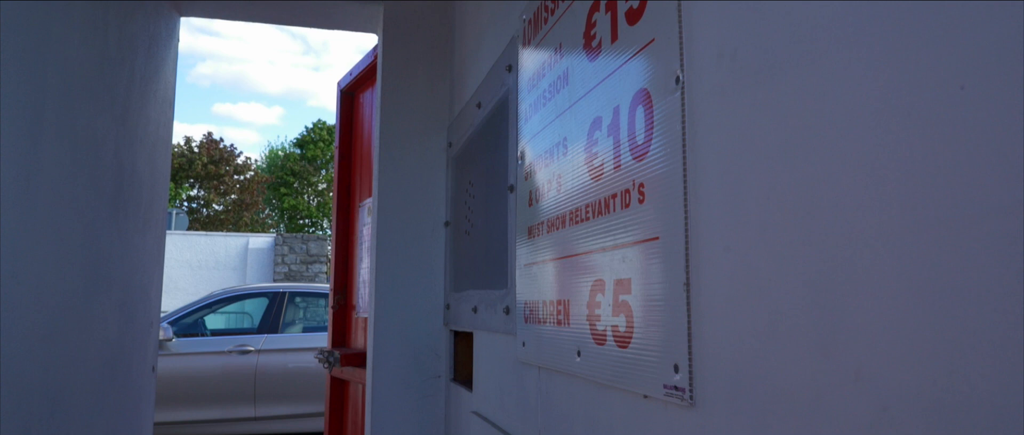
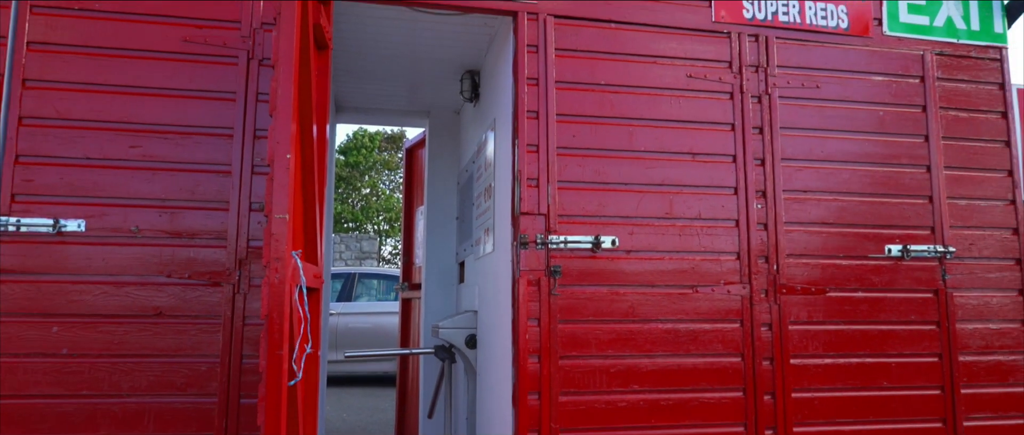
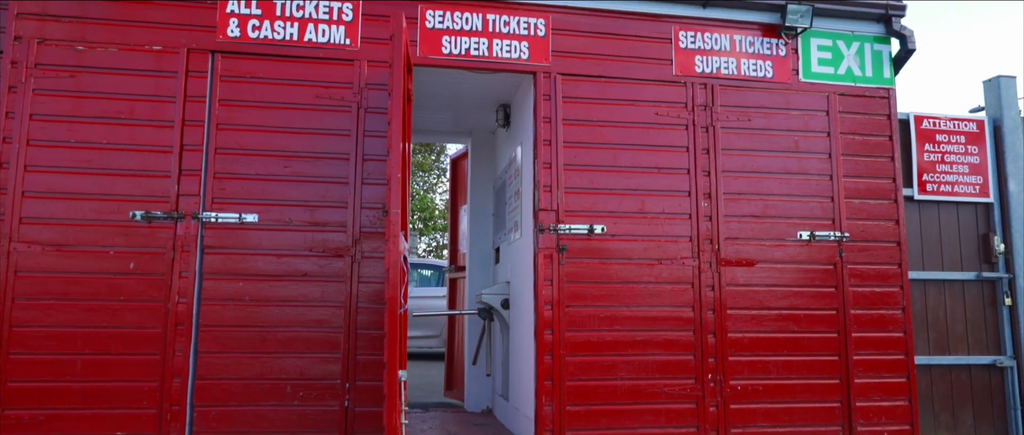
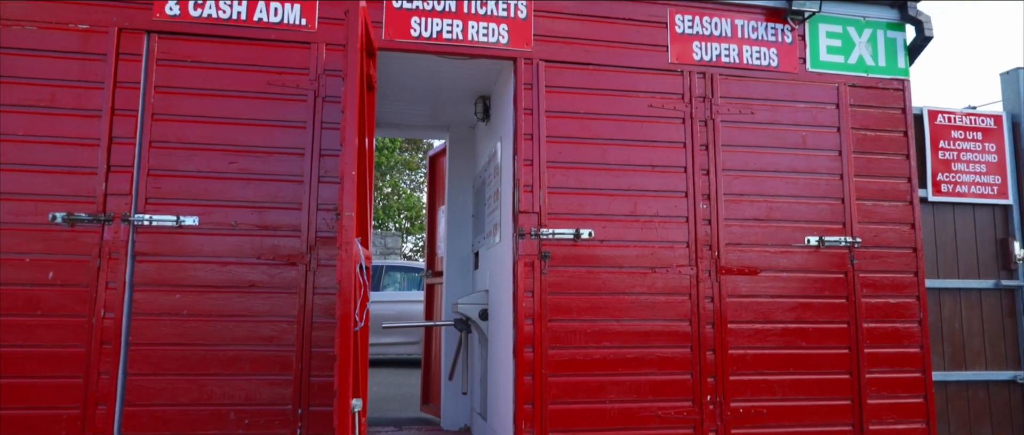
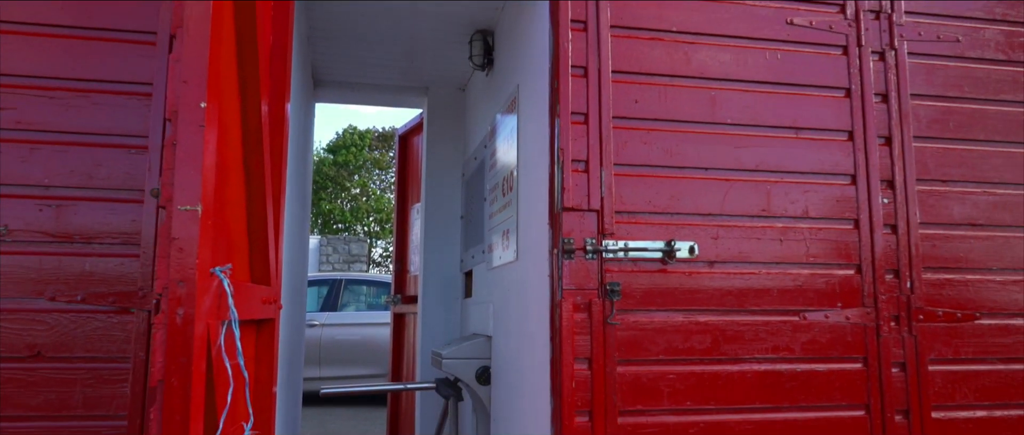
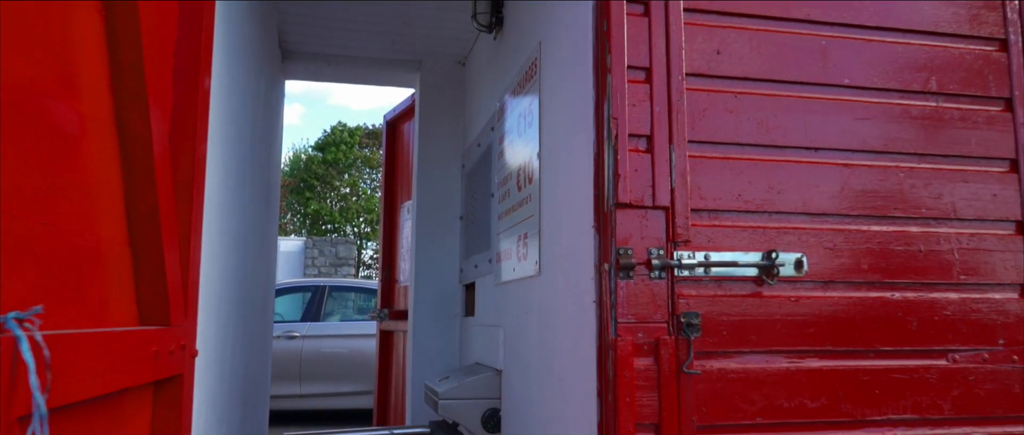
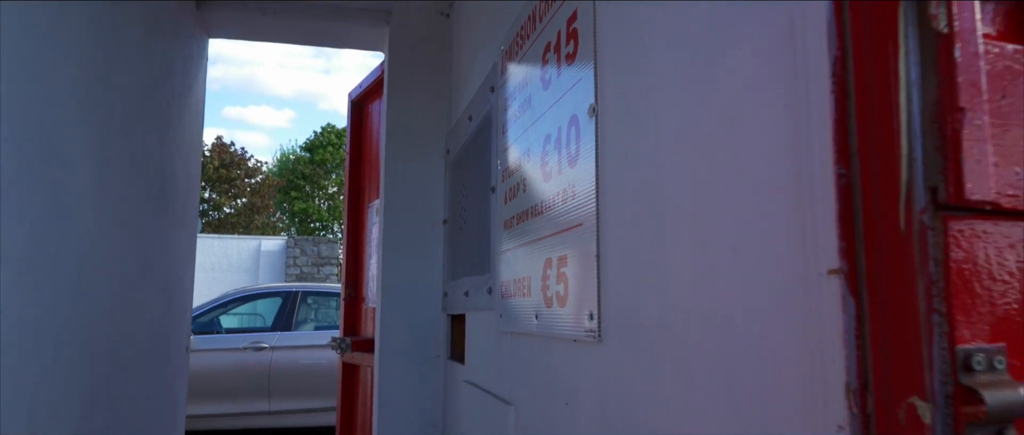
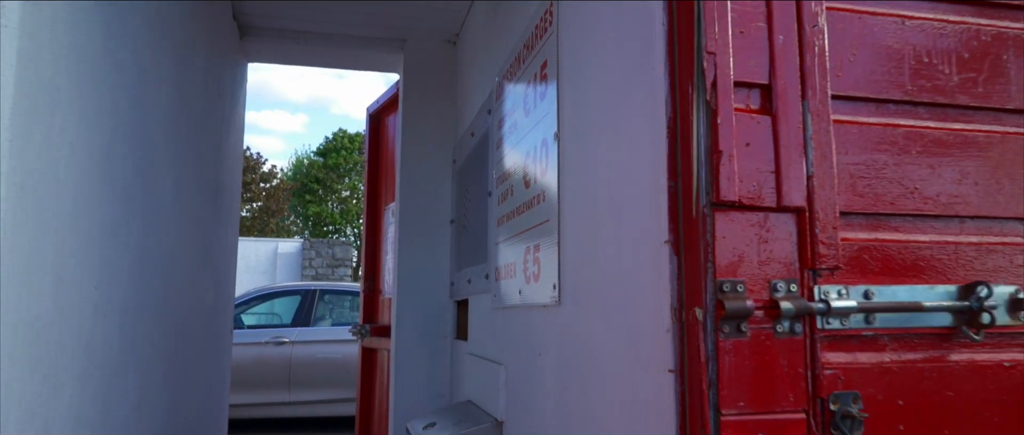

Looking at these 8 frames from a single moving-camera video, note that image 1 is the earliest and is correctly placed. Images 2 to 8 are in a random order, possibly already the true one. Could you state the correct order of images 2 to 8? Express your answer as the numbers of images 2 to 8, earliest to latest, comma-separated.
7, 8, 6, 5, 2, 4, 3
